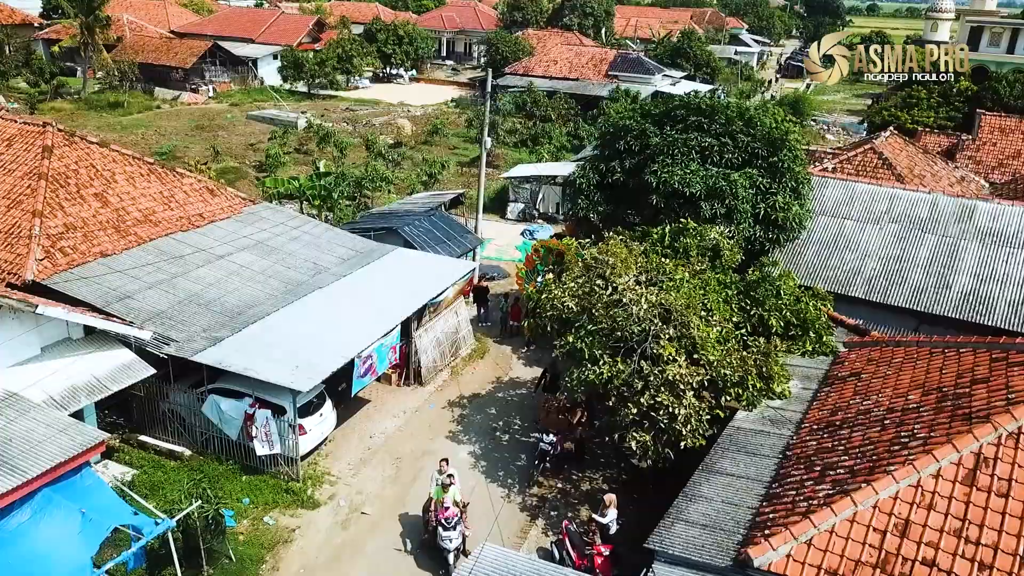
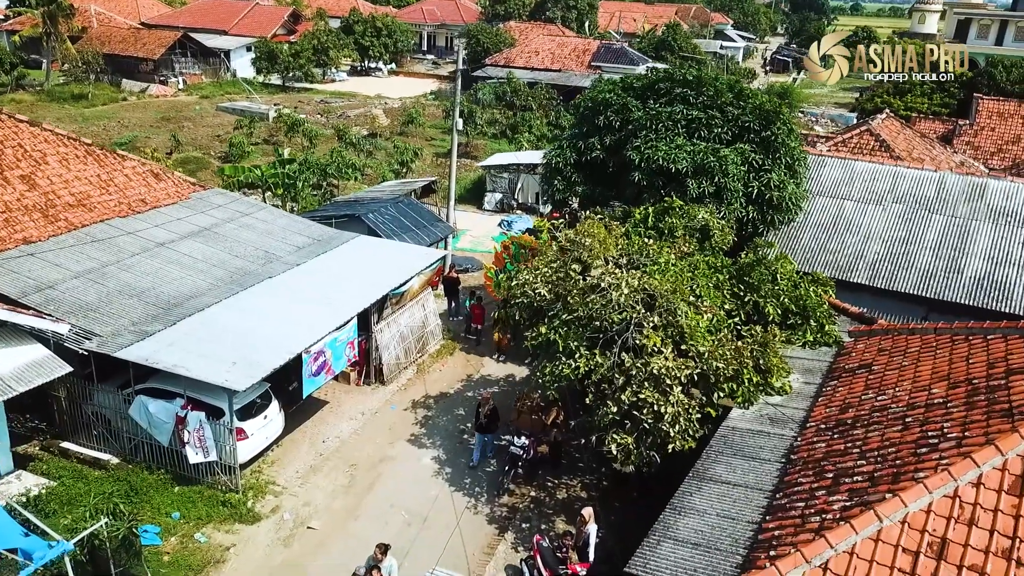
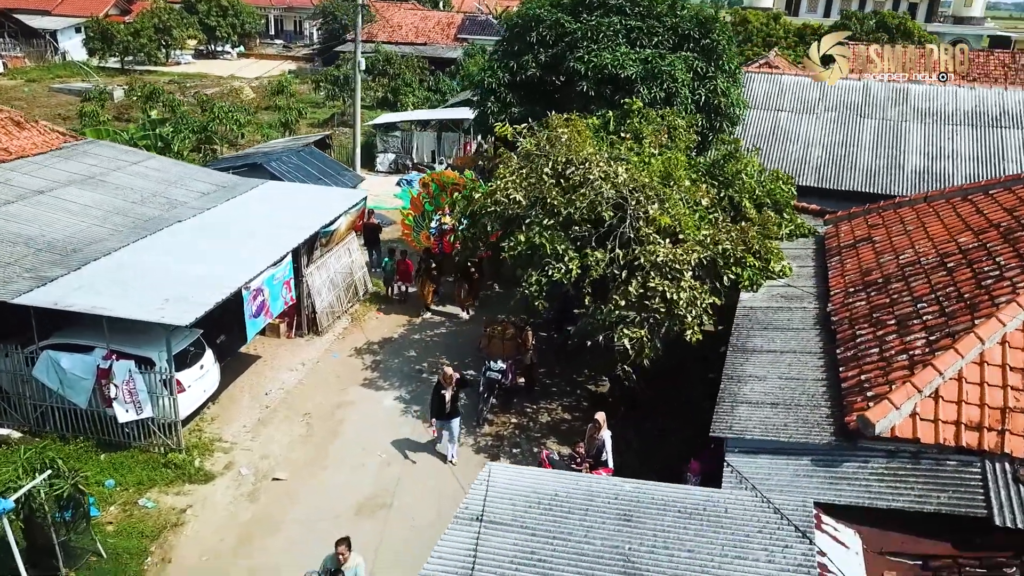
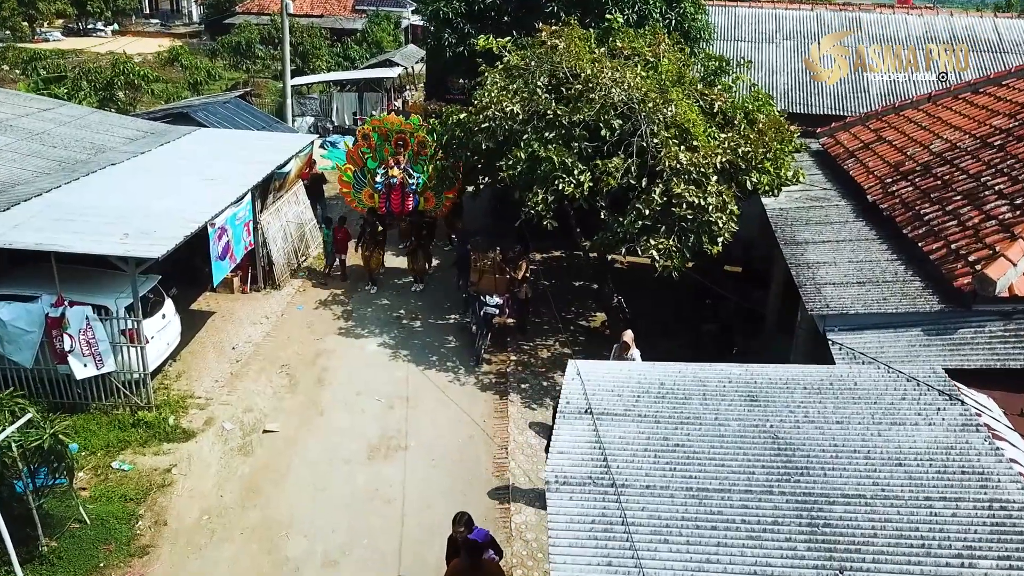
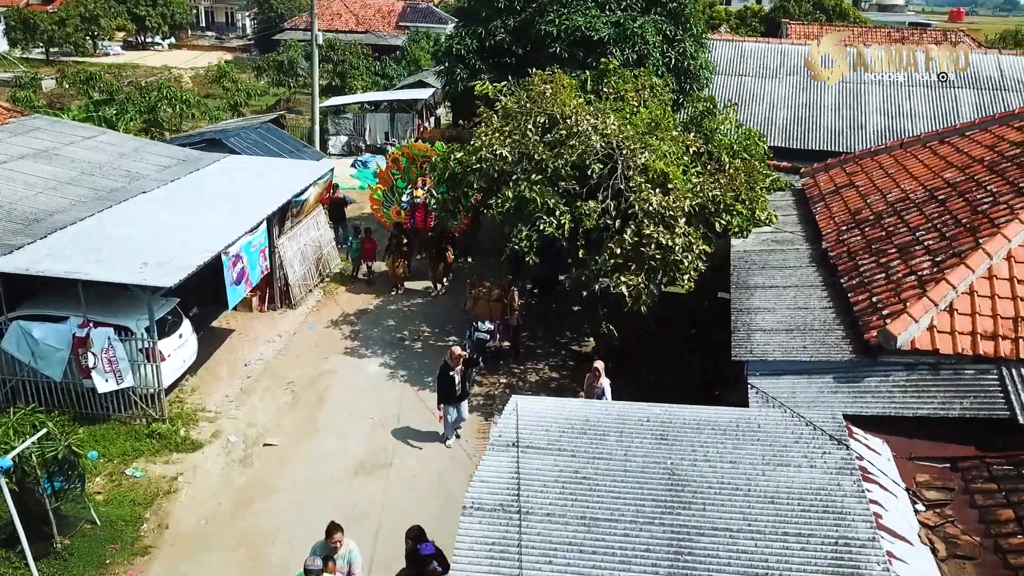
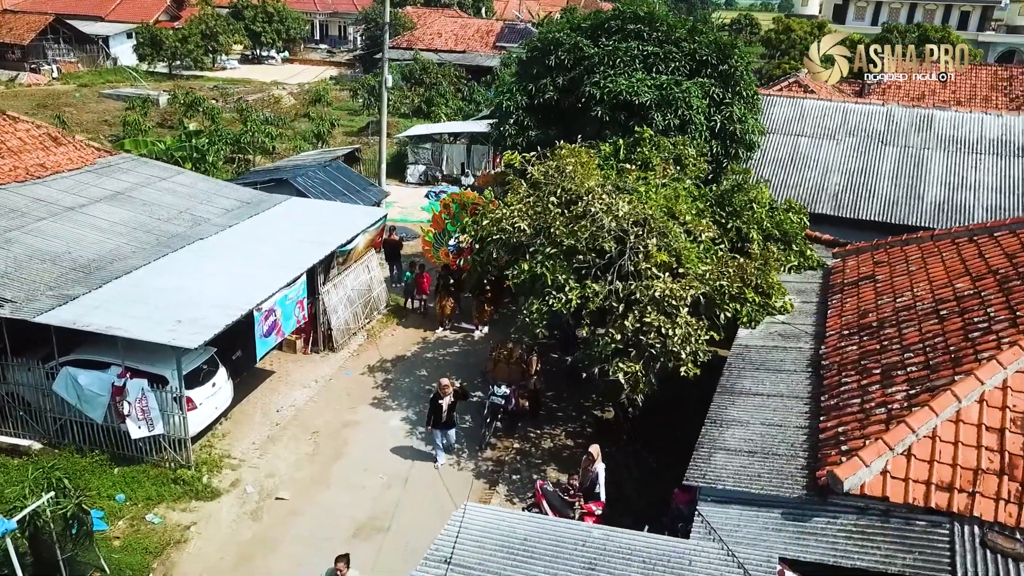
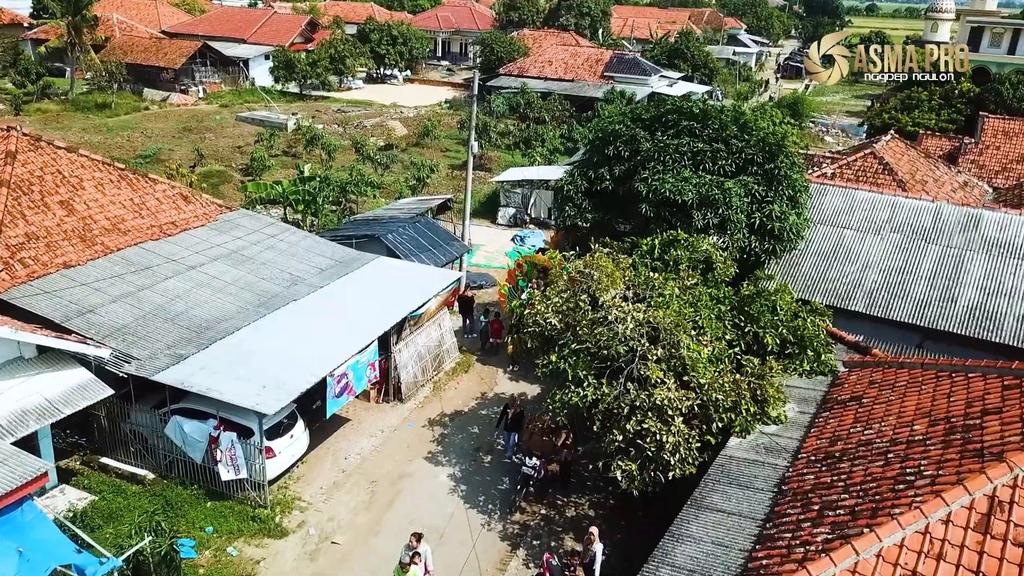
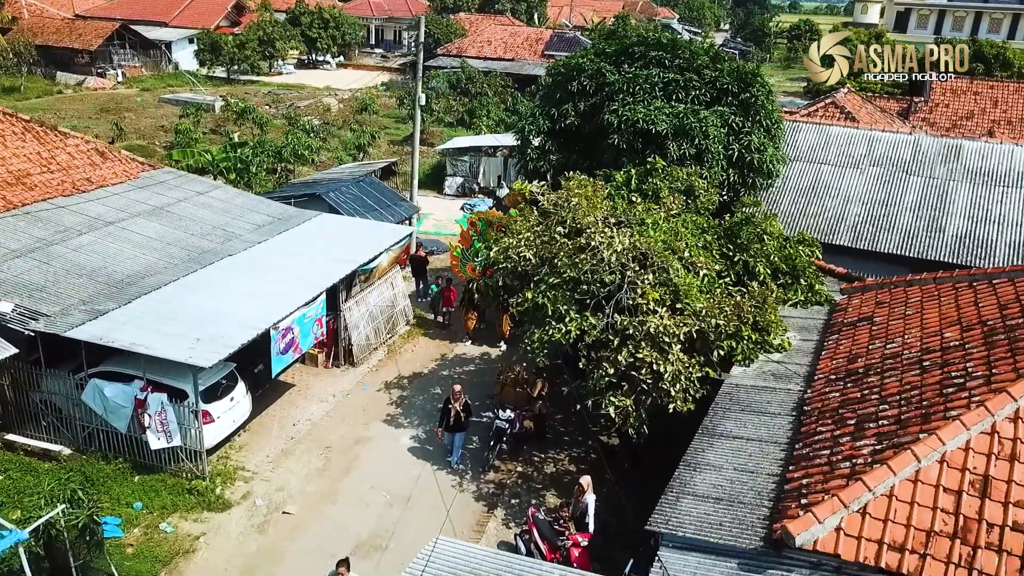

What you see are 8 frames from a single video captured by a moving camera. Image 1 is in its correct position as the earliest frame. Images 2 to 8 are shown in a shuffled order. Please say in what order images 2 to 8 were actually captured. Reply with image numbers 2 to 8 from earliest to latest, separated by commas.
7, 2, 8, 6, 3, 5, 4
